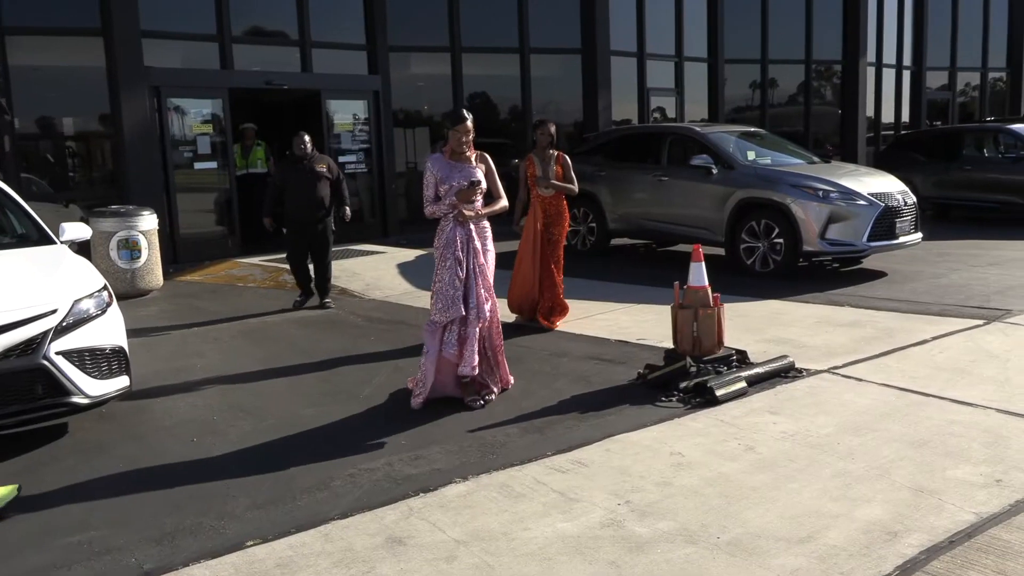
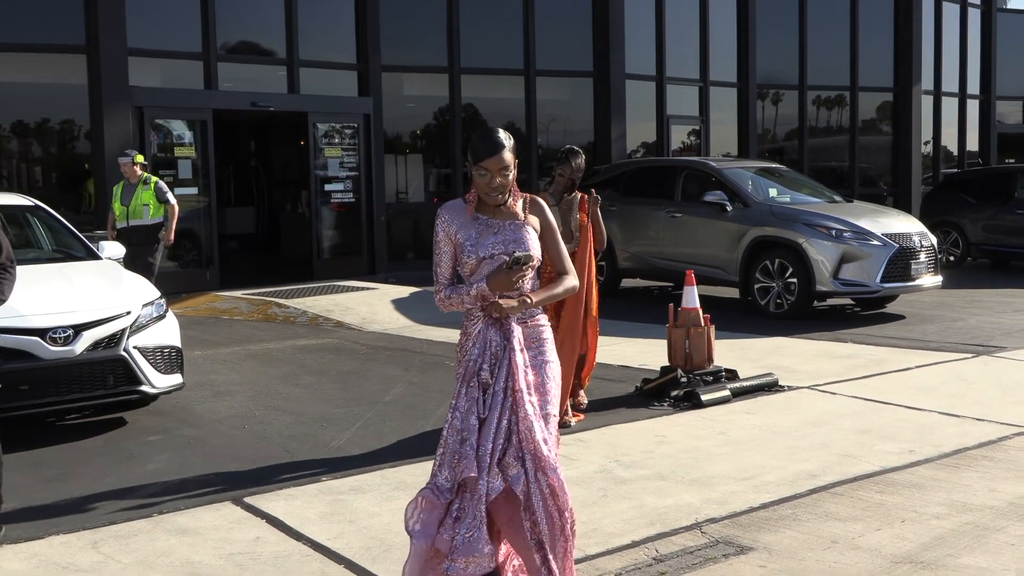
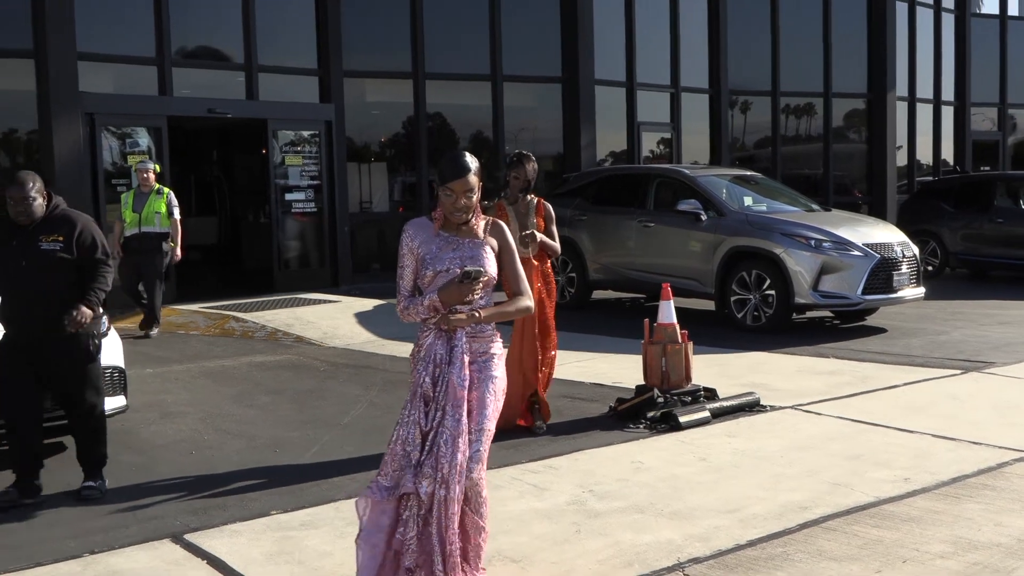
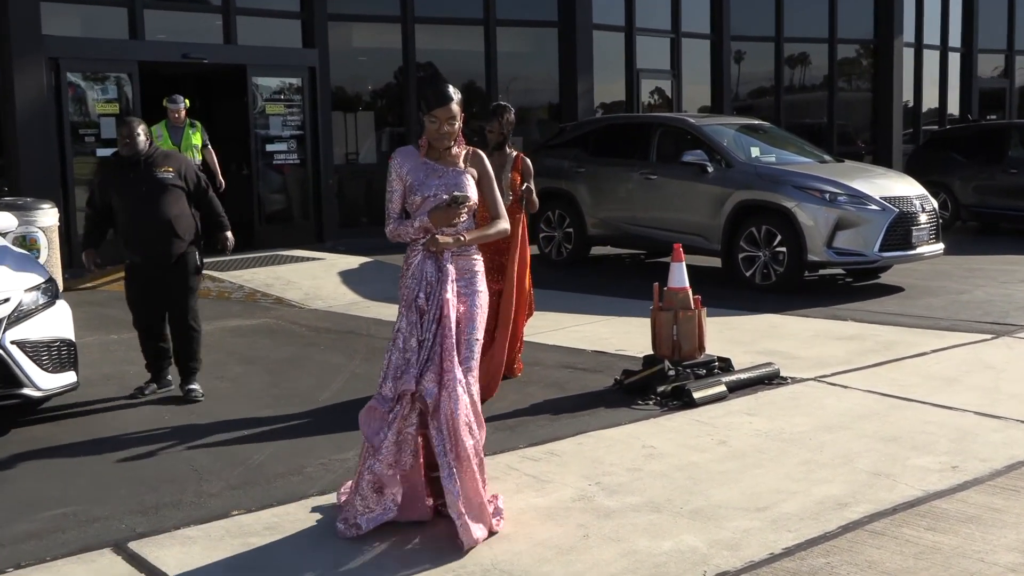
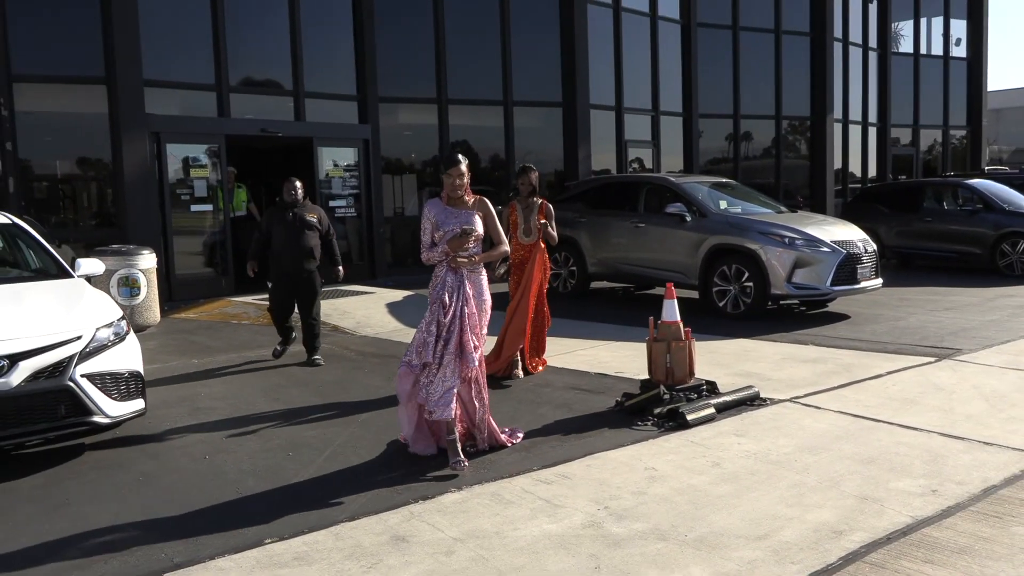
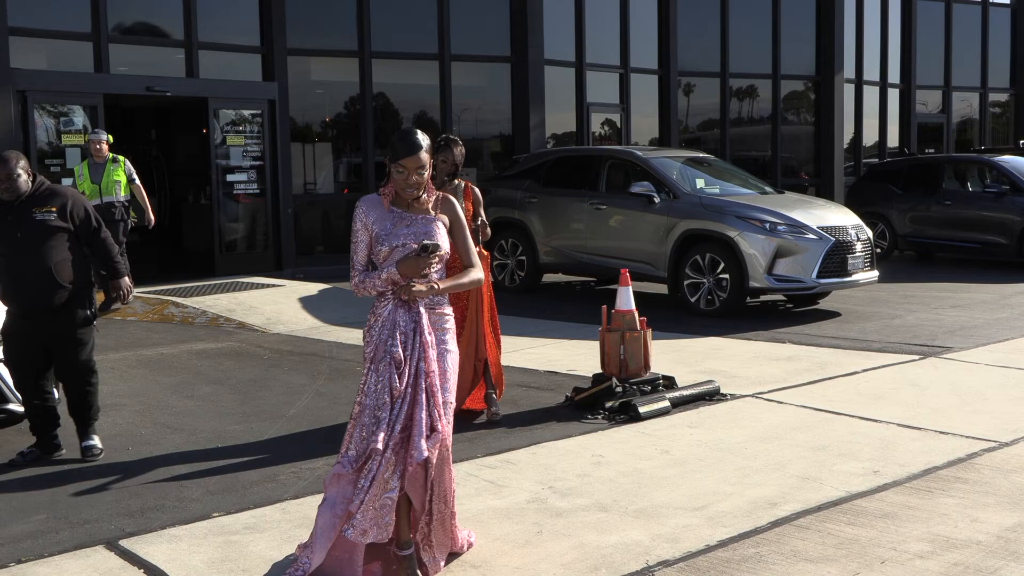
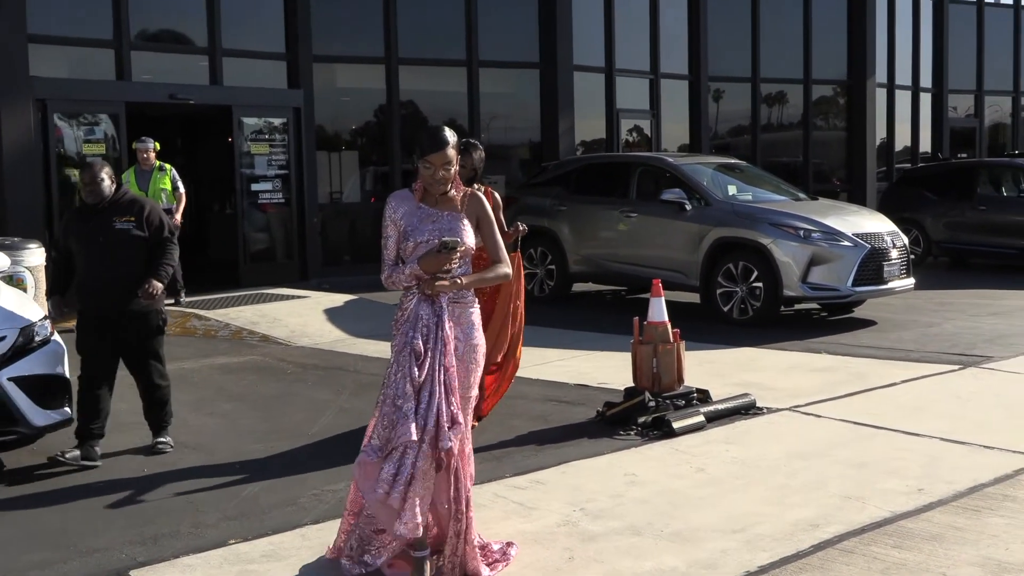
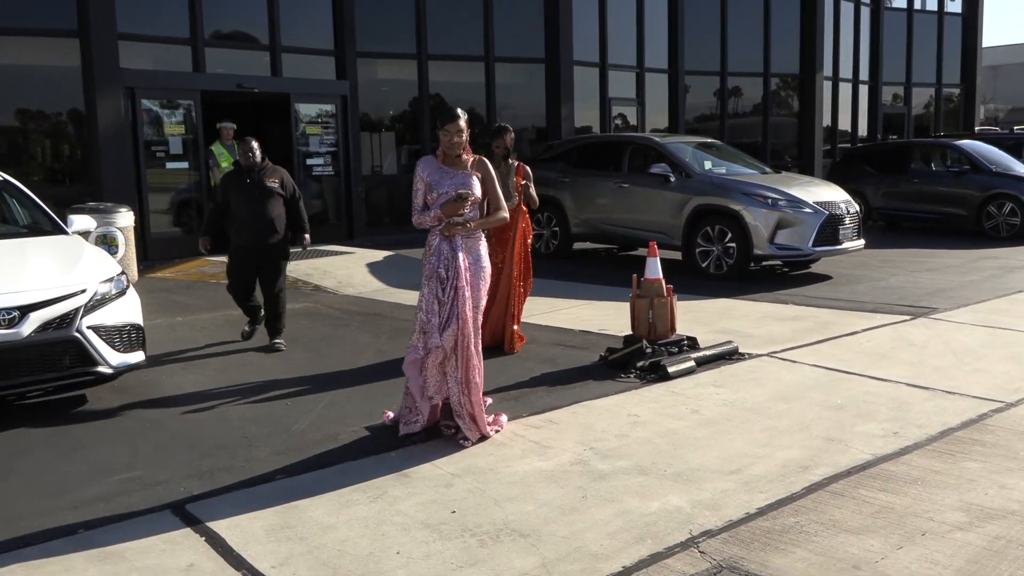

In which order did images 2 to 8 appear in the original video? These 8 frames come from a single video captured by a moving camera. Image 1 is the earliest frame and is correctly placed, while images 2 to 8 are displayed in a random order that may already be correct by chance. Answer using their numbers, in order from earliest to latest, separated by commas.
5, 8, 4, 7, 6, 3, 2
